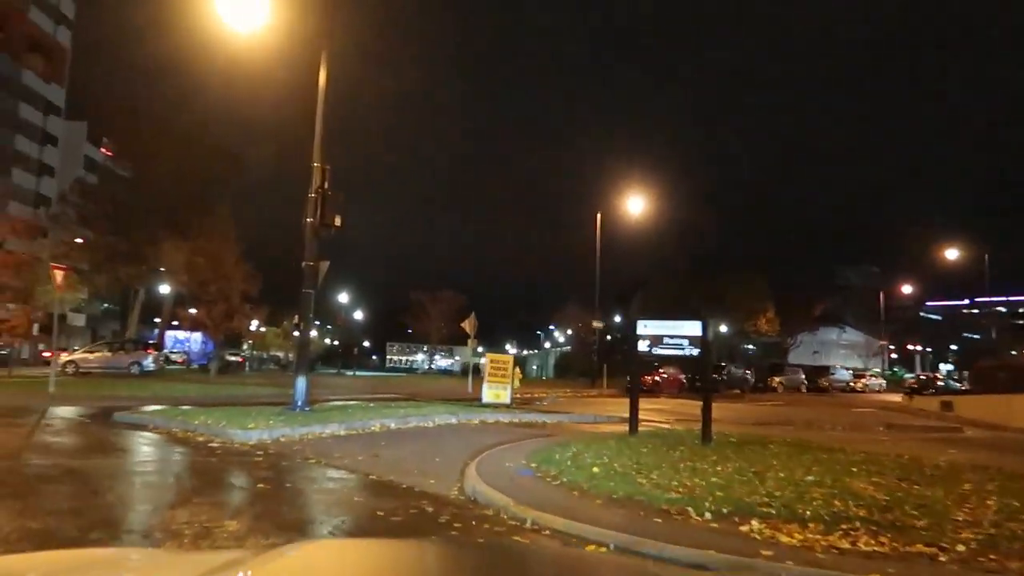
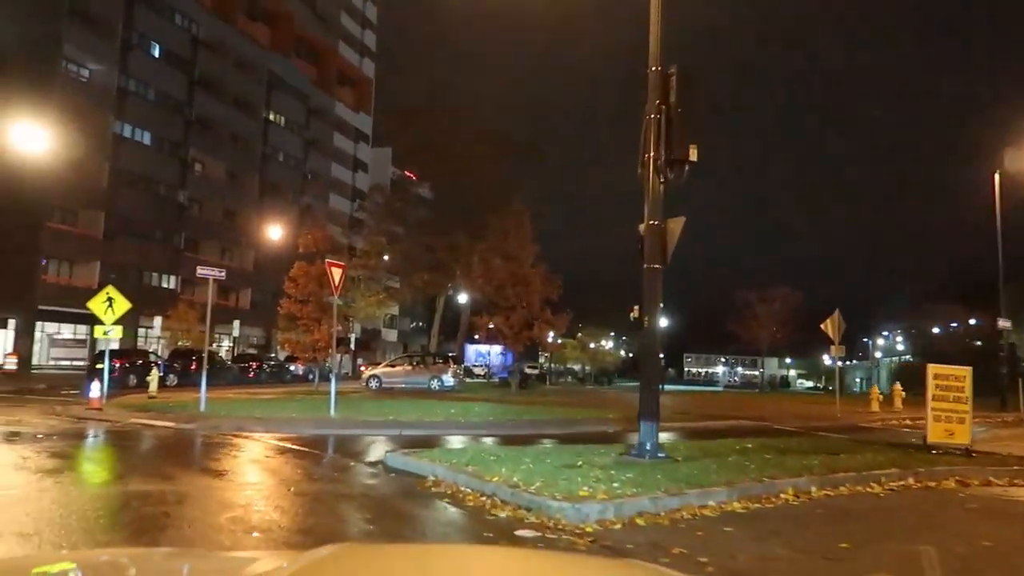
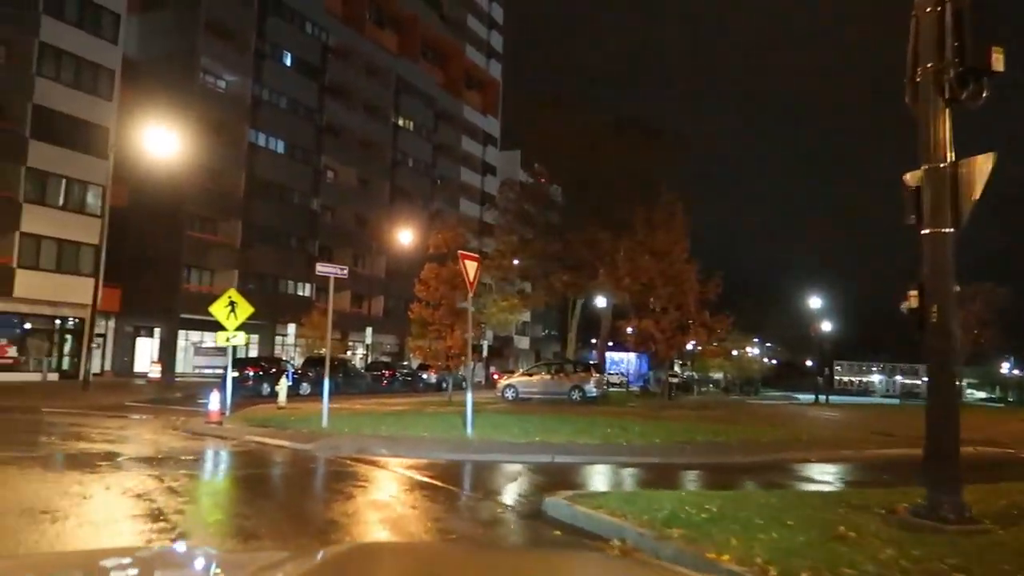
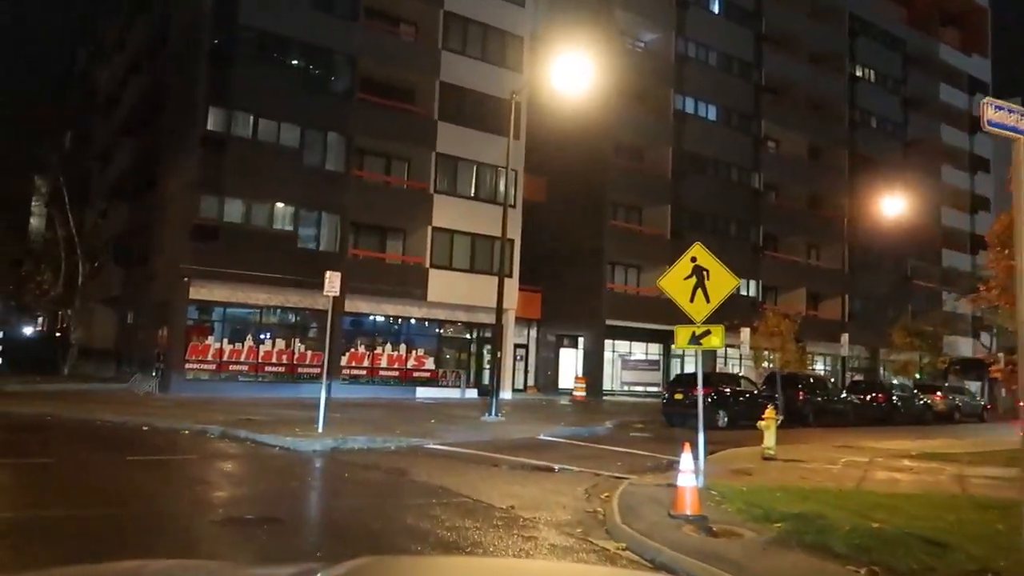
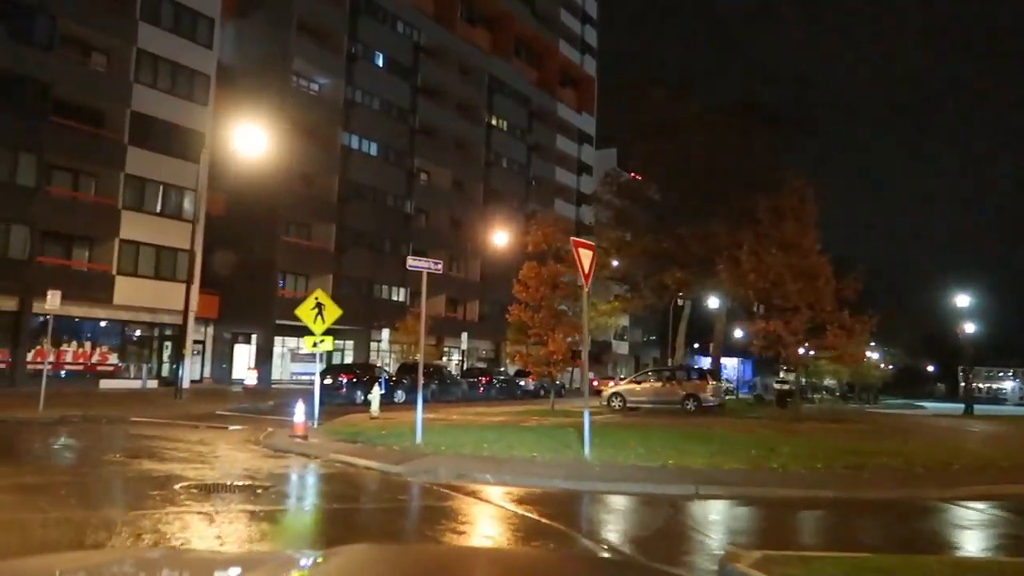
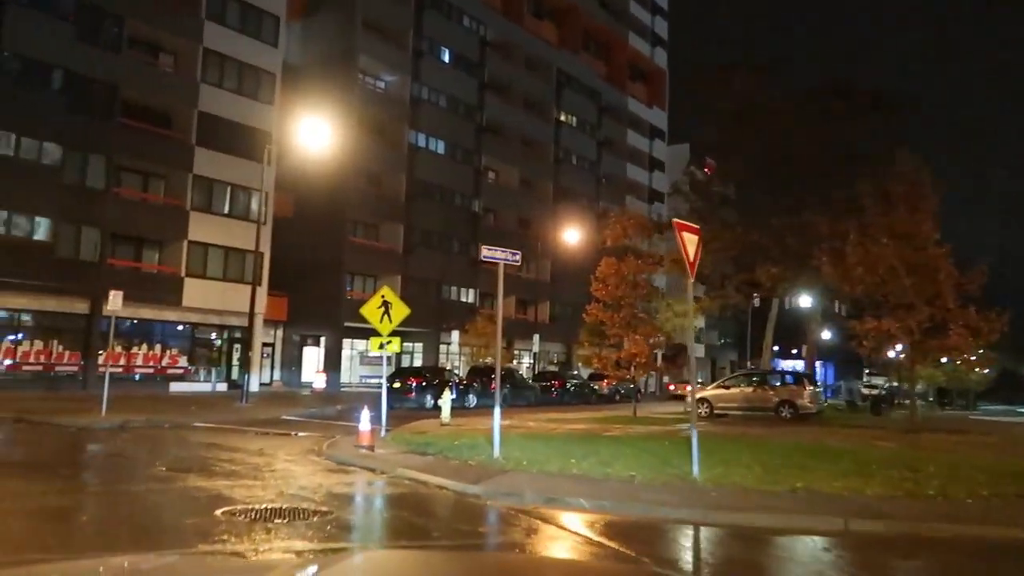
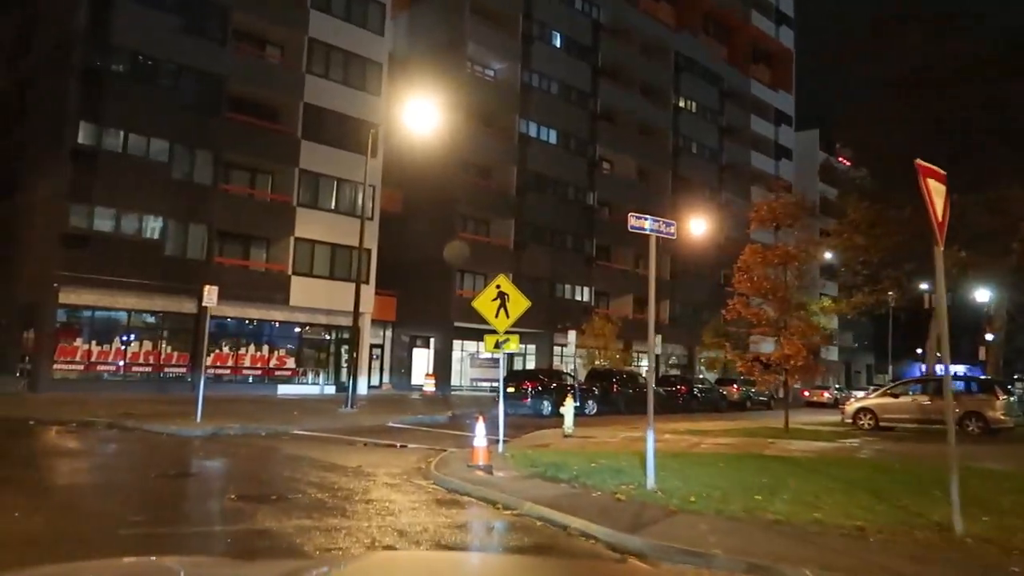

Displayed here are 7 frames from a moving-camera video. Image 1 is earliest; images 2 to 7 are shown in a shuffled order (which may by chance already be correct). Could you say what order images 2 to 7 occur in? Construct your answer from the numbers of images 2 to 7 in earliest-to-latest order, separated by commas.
2, 3, 5, 6, 7, 4
